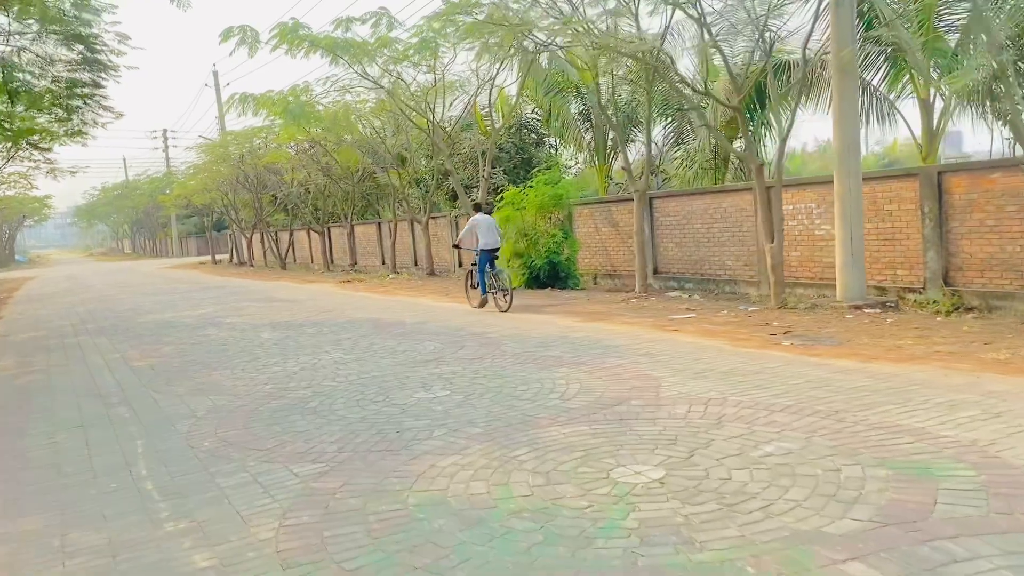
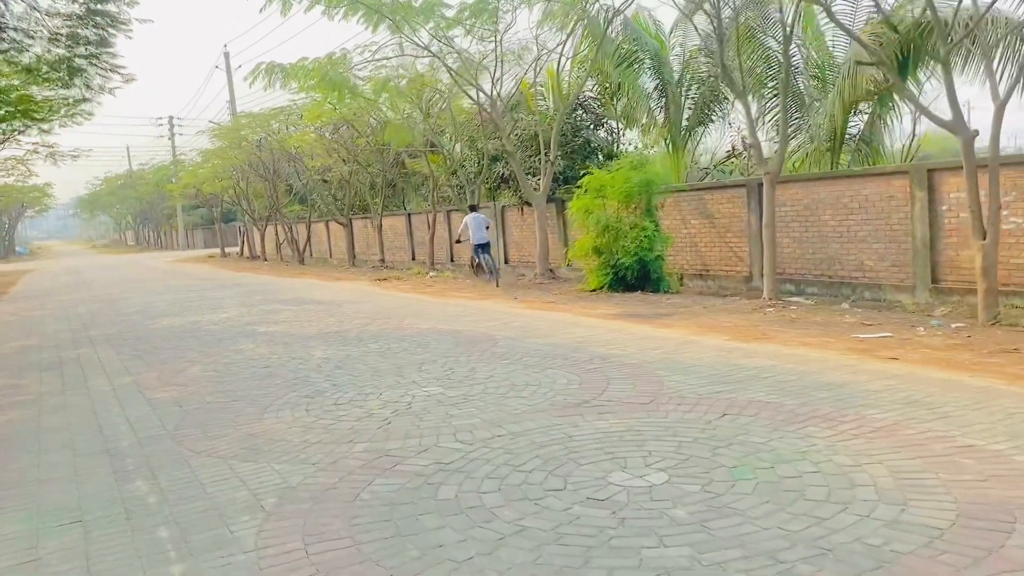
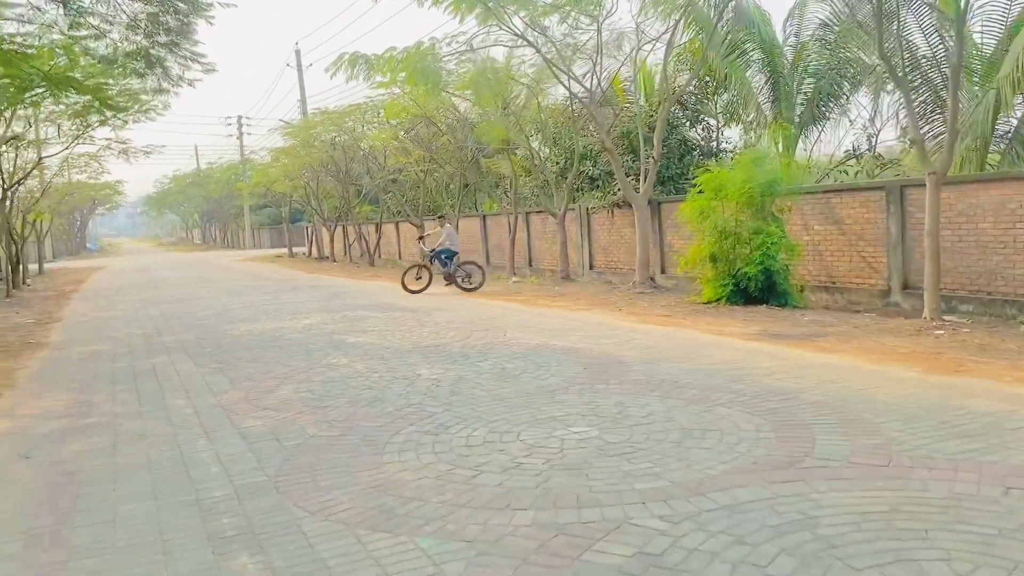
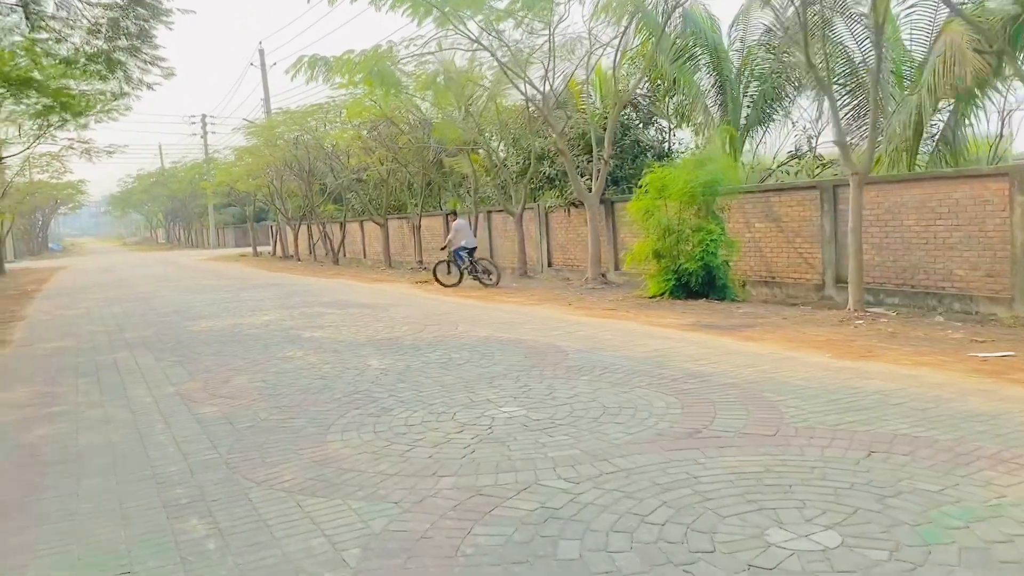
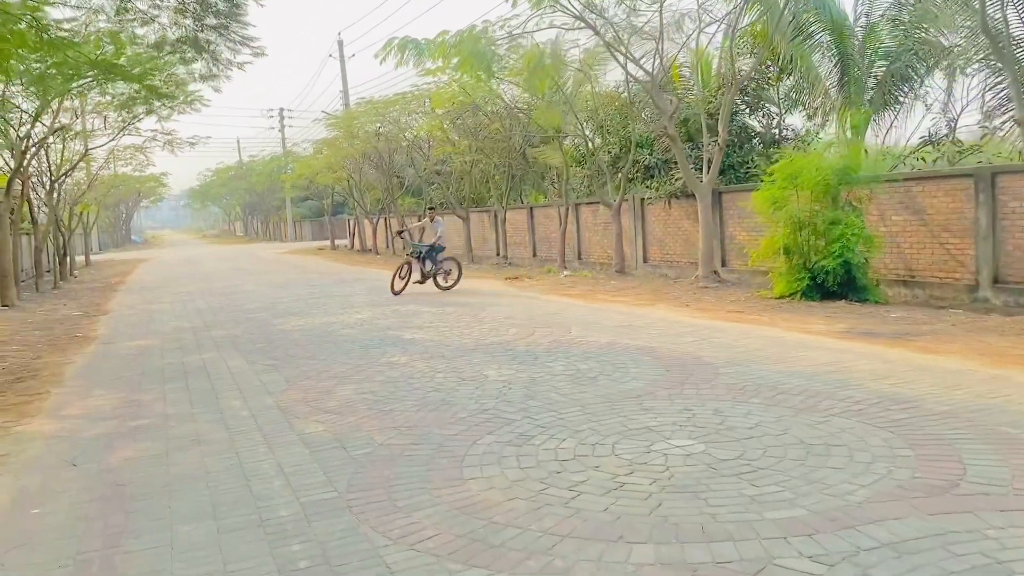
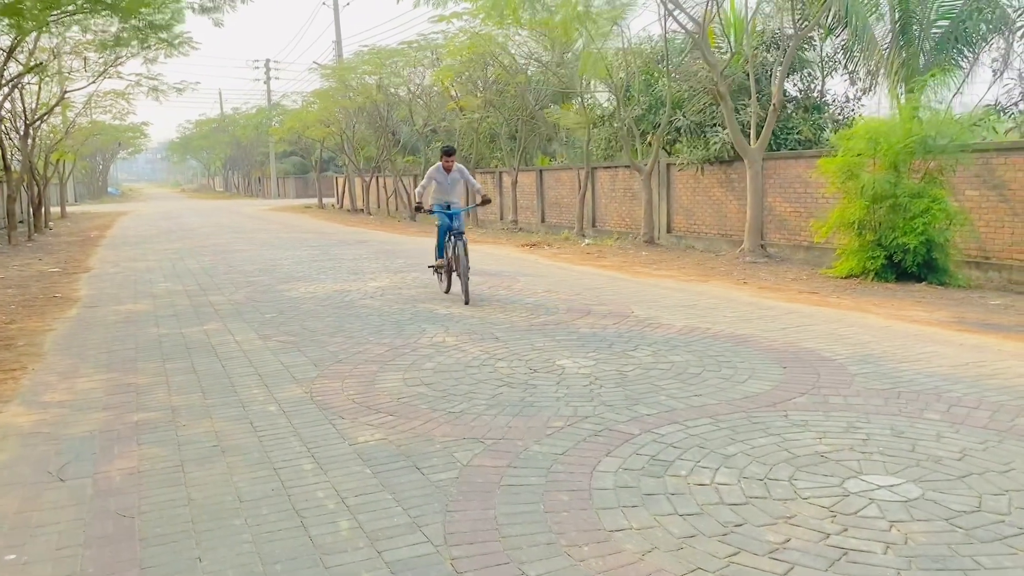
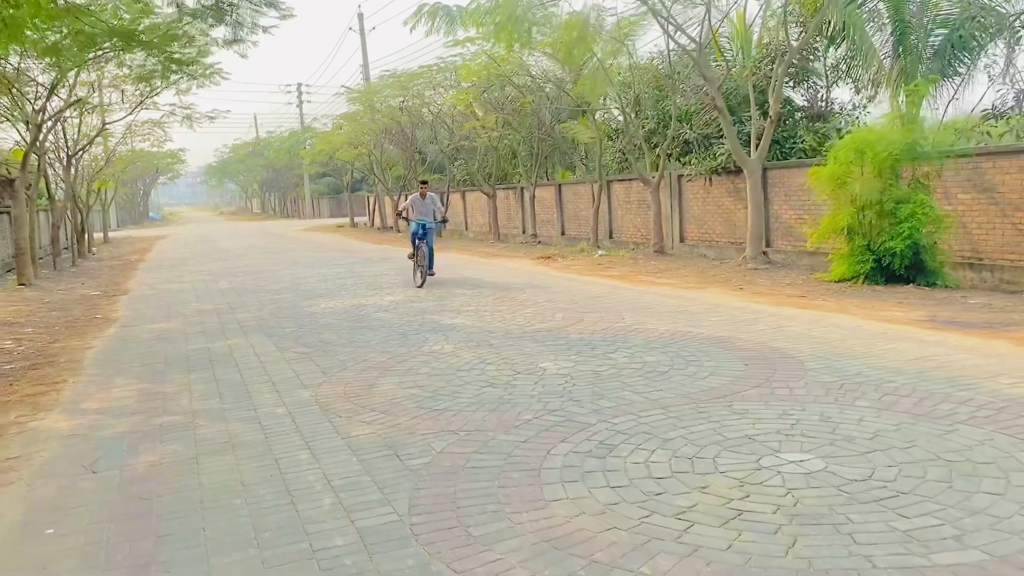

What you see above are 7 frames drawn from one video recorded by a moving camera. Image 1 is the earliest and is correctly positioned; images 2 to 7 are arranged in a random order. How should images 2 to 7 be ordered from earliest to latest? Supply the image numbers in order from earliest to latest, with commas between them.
2, 4, 3, 5, 7, 6
